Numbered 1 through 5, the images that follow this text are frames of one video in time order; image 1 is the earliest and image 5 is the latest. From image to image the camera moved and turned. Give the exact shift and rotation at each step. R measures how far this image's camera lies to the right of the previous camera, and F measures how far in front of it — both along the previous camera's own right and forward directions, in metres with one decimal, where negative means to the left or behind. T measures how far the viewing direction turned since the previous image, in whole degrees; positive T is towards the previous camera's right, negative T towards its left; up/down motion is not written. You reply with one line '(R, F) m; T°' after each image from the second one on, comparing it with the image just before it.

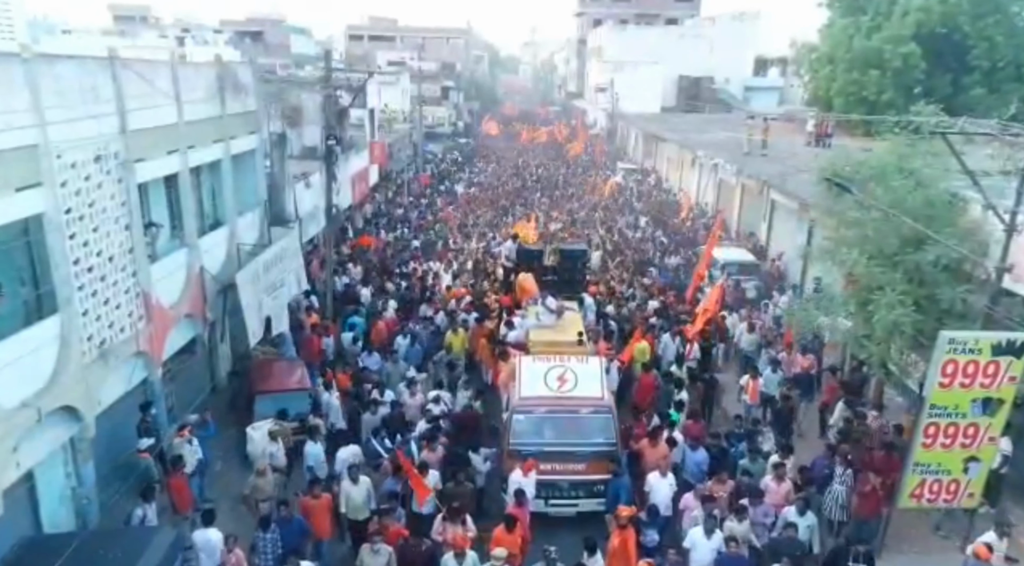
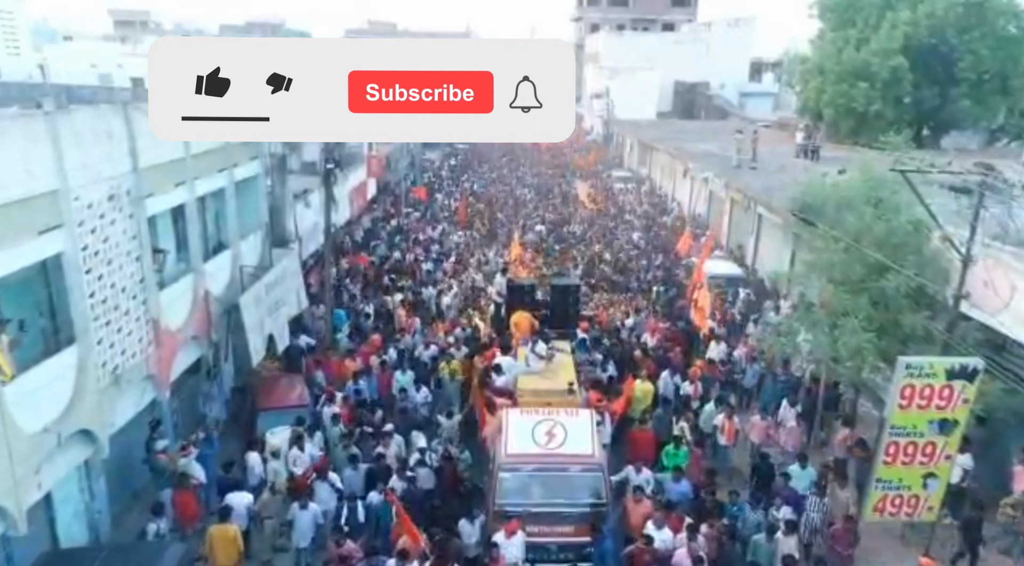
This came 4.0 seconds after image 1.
(+0.1, -0.6) m; 0°
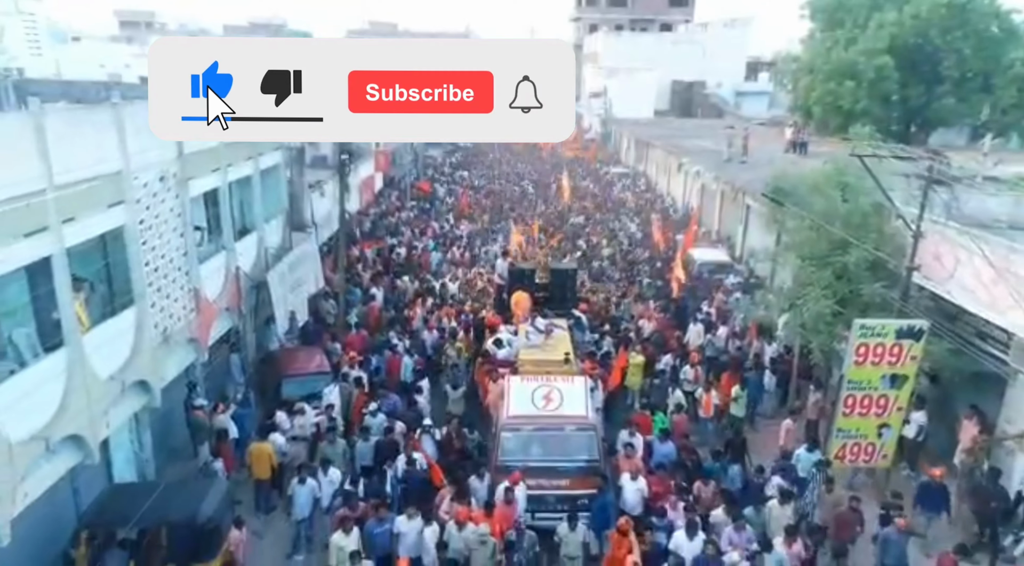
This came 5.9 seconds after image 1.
(0.0, -1.2) m; 0°
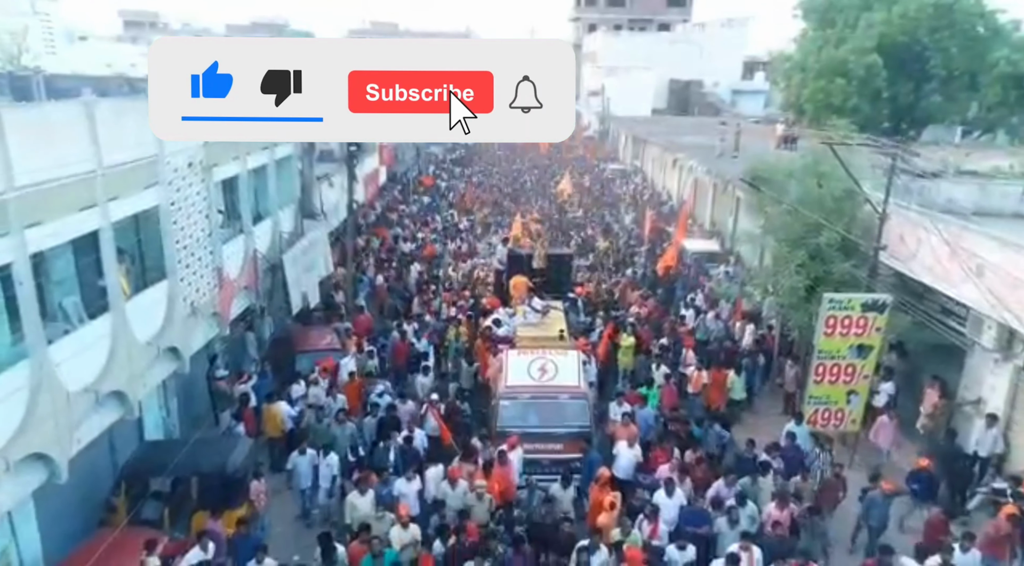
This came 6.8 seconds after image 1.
(0.0, -0.9) m; 0°
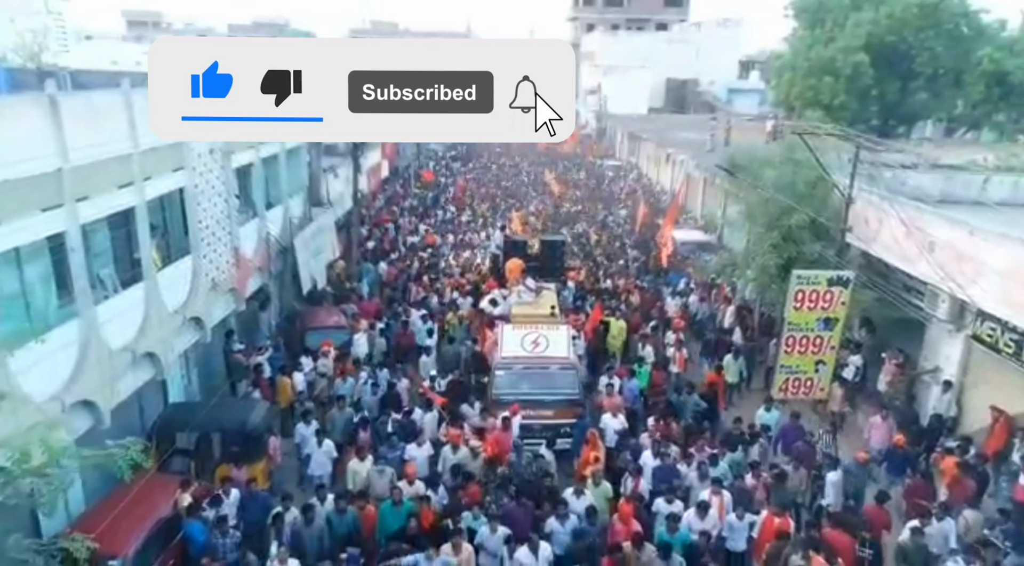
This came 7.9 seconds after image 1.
(+0.1, -1.0) m; 0°
